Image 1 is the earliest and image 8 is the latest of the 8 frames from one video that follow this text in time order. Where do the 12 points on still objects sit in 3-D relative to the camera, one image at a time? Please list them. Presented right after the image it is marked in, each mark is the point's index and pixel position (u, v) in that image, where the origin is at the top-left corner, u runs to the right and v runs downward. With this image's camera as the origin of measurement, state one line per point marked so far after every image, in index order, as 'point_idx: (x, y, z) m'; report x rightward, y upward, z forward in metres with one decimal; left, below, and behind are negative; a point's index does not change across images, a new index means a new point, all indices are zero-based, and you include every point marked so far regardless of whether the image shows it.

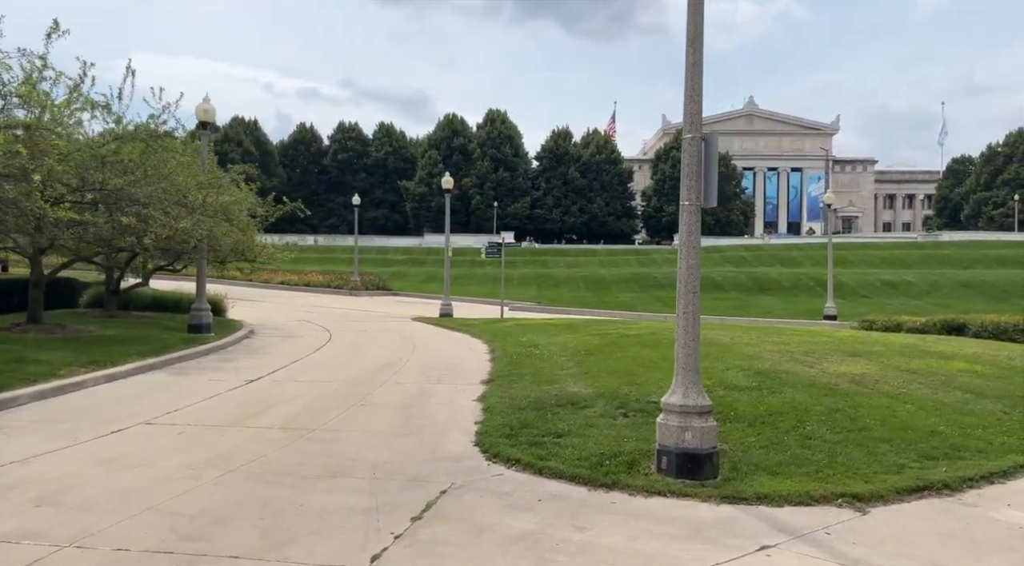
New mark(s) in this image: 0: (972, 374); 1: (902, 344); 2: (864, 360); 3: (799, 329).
0: (+6.6, -1.3, +11.6) m
1: (+7.4, -1.2, +15.4) m
2: (+5.5, -1.2, +12.6) m
3: (+6.2, -1.0, +17.8) m
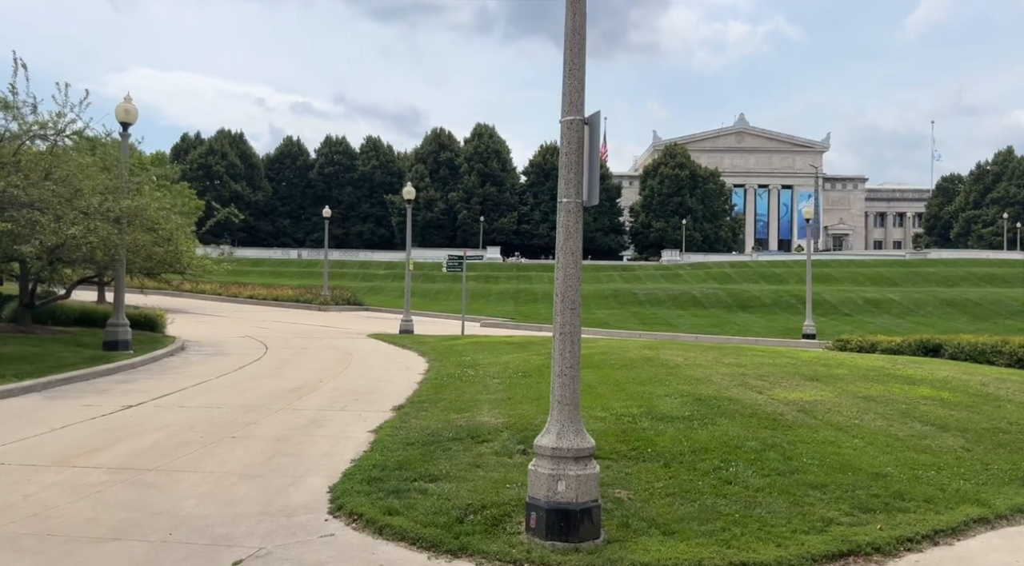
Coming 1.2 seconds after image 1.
0: (+5.6, -1.6, +10.6) m
1: (+6.3, -1.5, +14.3) m
2: (+4.4, -1.5, +11.5) m
3: (+5.1, -1.4, +16.7) m
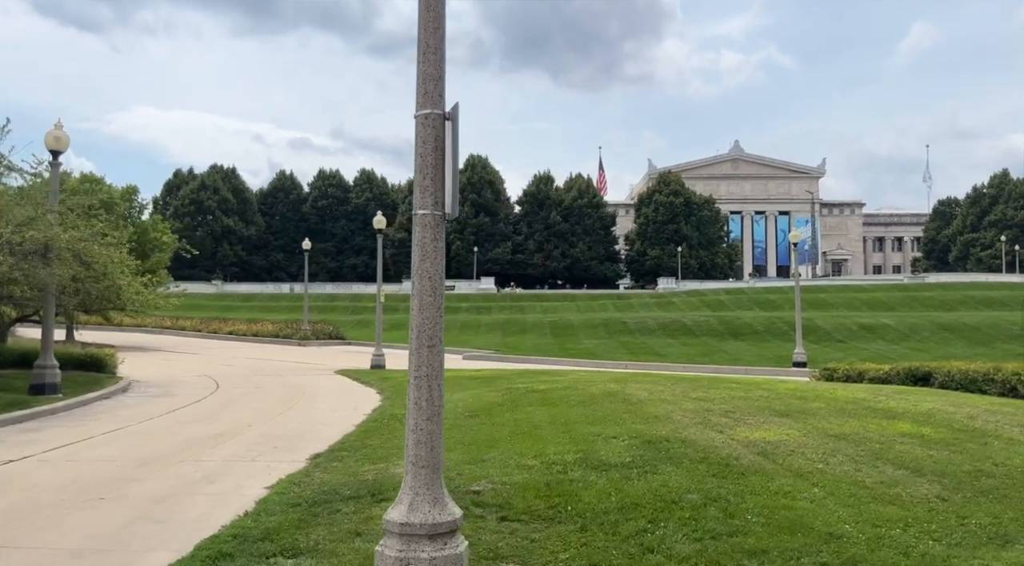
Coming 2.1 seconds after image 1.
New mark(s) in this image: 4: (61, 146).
0: (+4.8, -1.9, +9.6) m
1: (+5.6, -1.9, +13.3) m
2: (+3.7, -1.8, +10.5) m
3: (+4.3, -1.9, +15.7) m
4: (-8.1, +2.5, +14.5) m
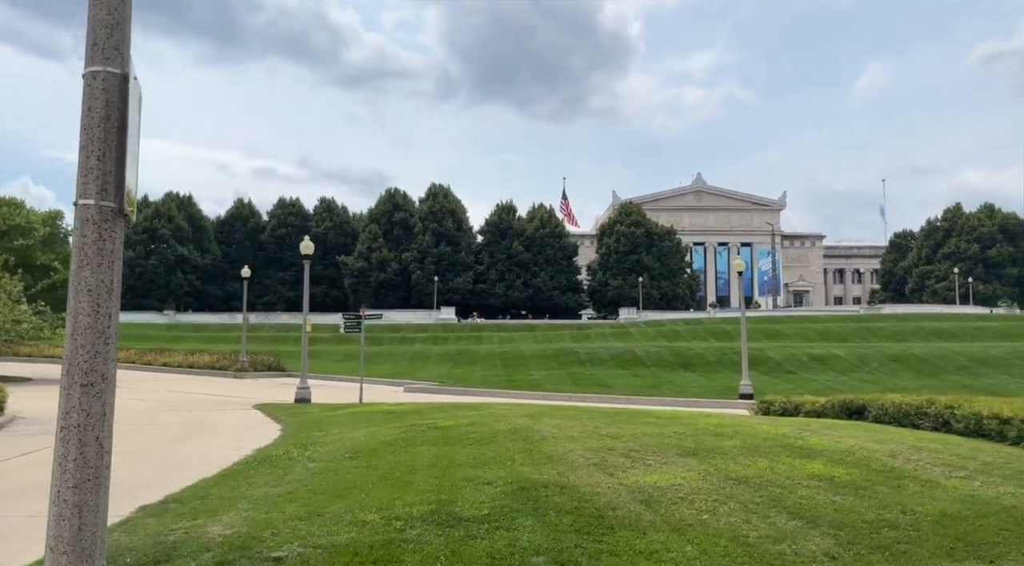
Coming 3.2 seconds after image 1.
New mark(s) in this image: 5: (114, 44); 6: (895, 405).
0: (+3.4, -2.2, +8.8) m
1: (+4.0, -2.4, +12.5) m
2: (+2.2, -2.1, +9.6) m
3: (+2.7, -2.4, +14.9) m
4: (-9.7, +2.0, +13.3) m
5: (-1.6, +0.9, +3.3) m
6: (+8.1, -2.6, +17.1) m
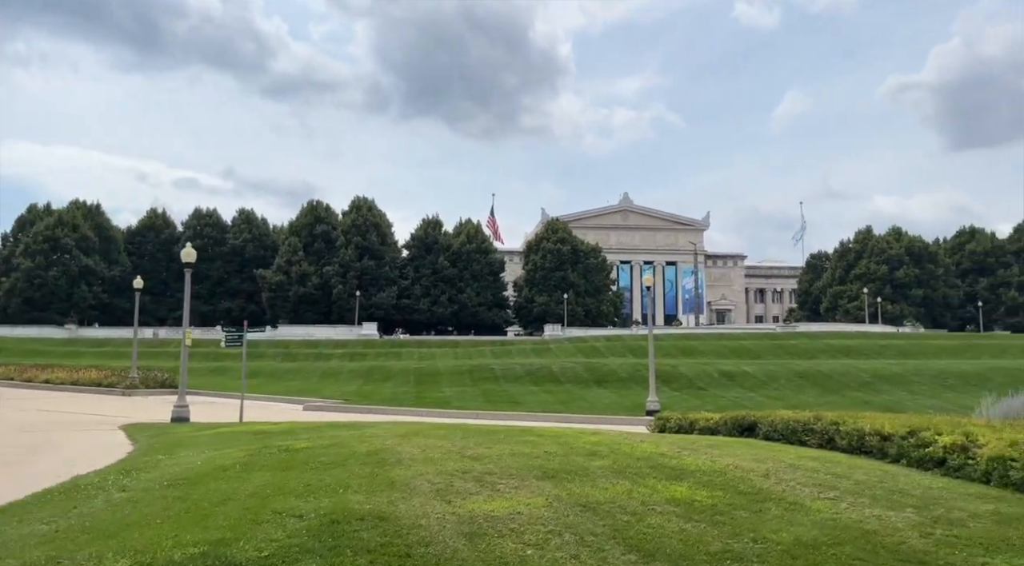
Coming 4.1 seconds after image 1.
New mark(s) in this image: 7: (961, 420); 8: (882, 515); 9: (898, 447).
0: (+1.7, -2.3, +8.1) m
1: (+2.0, -2.5, +11.9) m
2: (+0.4, -2.2, +8.9) m
3: (+0.4, -2.7, +14.1) m
4: (-11.7, +2.0, +11.6) m
5: (-2.8, +1.0, +2.3) m
6: (+5.7, -2.9, +16.8) m
7: (+8.2, -2.5, +14.8) m
8: (+4.0, -2.5, +8.8) m
9: (+6.6, -2.8, +13.7) m
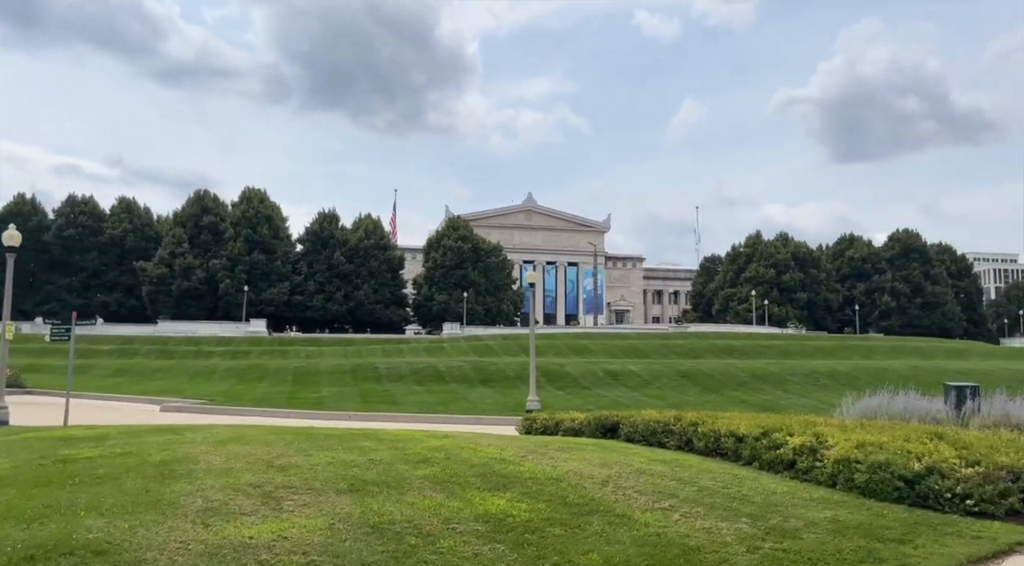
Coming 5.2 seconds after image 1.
0: (-0.2, -2.1, +7.1) m
1: (-0.4, -2.4, +10.9) m
2: (-1.6, -2.1, +7.7) m
3: (-2.2, -2.5, +12.9) m
4: (-13.9, +2.3, +9.0) m
5: (-3.9, +1.2, +0.8) m
6: (+2.7, -2.8, +16.3) m
7: (+5.4, -2.5, +14.5) m
8: (+2.0, -2.5, +8.1) m
9: (+3.9, -2.7, +13.2) m
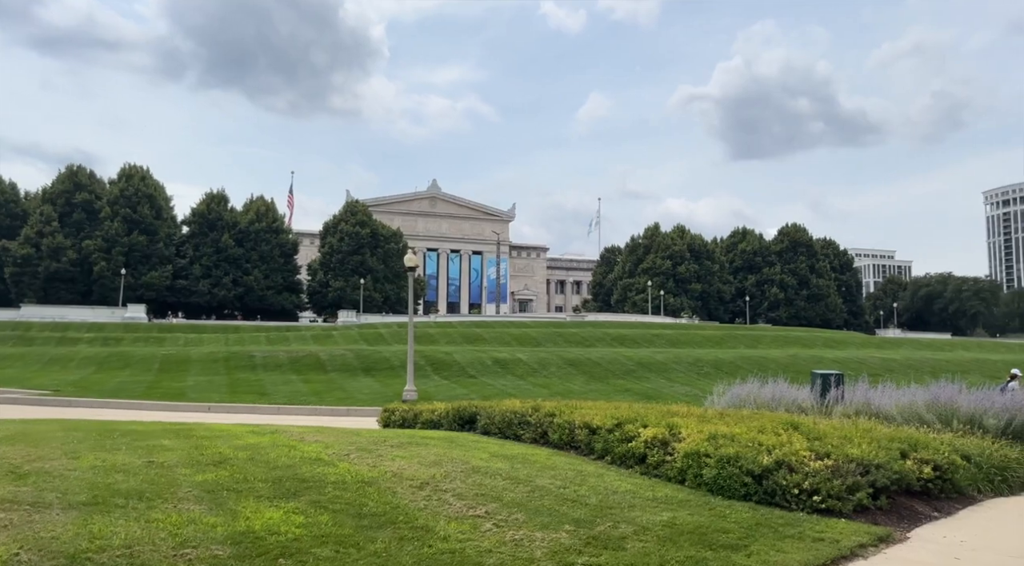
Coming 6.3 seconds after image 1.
0: (-2.0, -1.9, +5.8) m
1: (-2.6, -2.1, +9.5) m
2: (-3.4, -1.8, +6.2) m
3: (-4.6, -2.1, +11.3) m
4: (-15.7, +2.7, +5.9) m
5: (-4.9, +1.4, -1.0) m
6: (-0.2, -2.5, +15.2) m
7: (+2.7, -2.2, +13.8) m
8: (+0.1, -2.2, +7.0) m
9: (+1.4, -2.4, +12.3) m
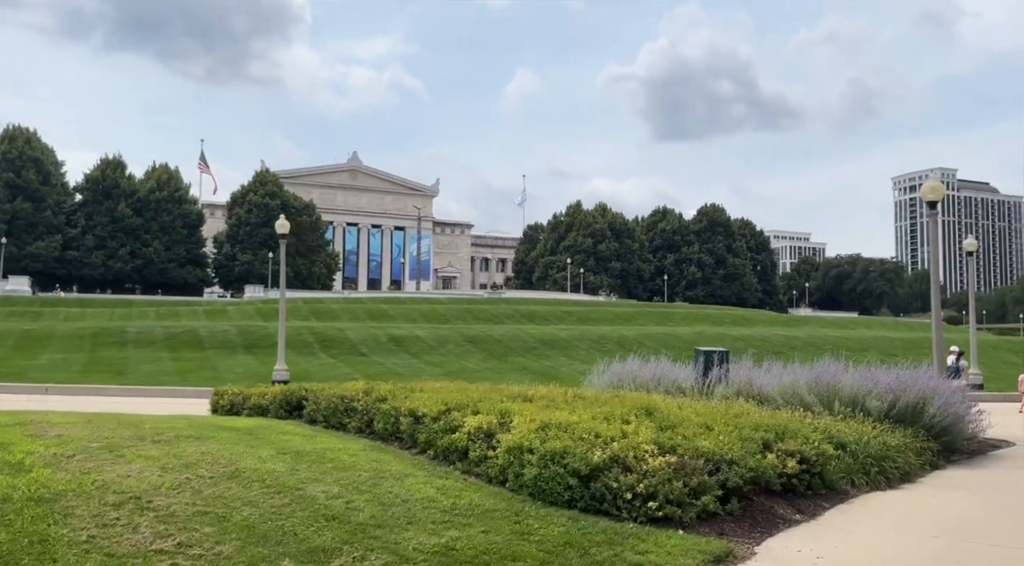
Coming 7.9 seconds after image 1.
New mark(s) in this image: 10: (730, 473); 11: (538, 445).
0: (-3.9, -1.6, +3.5) m
1: (-4.8, -1.7, +7.2) m
2: (-5.3, -1.5, +3.8) m
3: (-7.0, -1.6, +8.7) m
4: (-17.5, +3.2, +2.2) m
5: (-6.1, +1.5, -3.6) m
6: (-3.0, -1.9, +13.1) m
7: (+0.1, -1.6, +11.9) m
8: (-1.9, -1.9, +4.9) m
9: (-1.1, -1.9, +10.3) m
10: (+2.3, -2.0, +8.5) m
11: (+0.3, -1.7, +8.6) m
